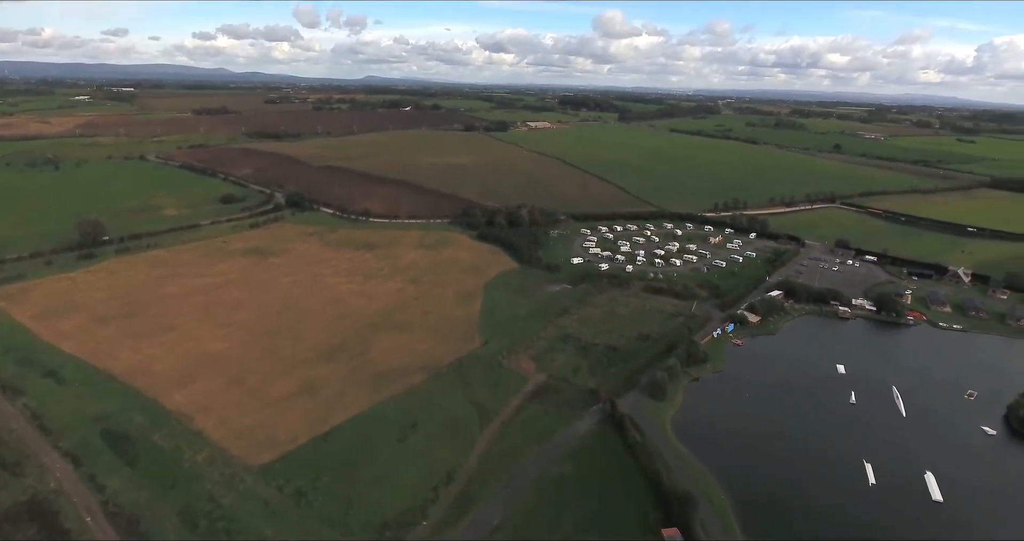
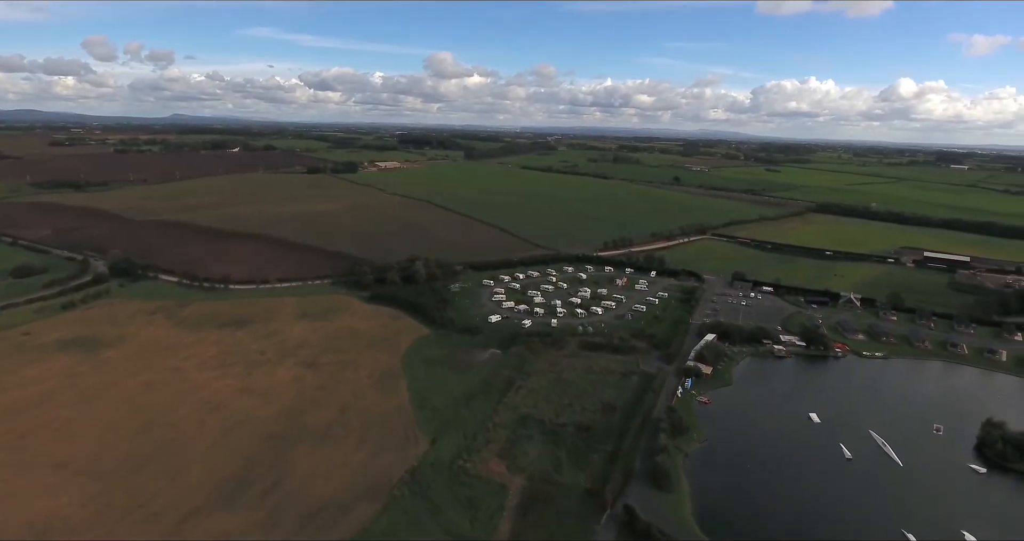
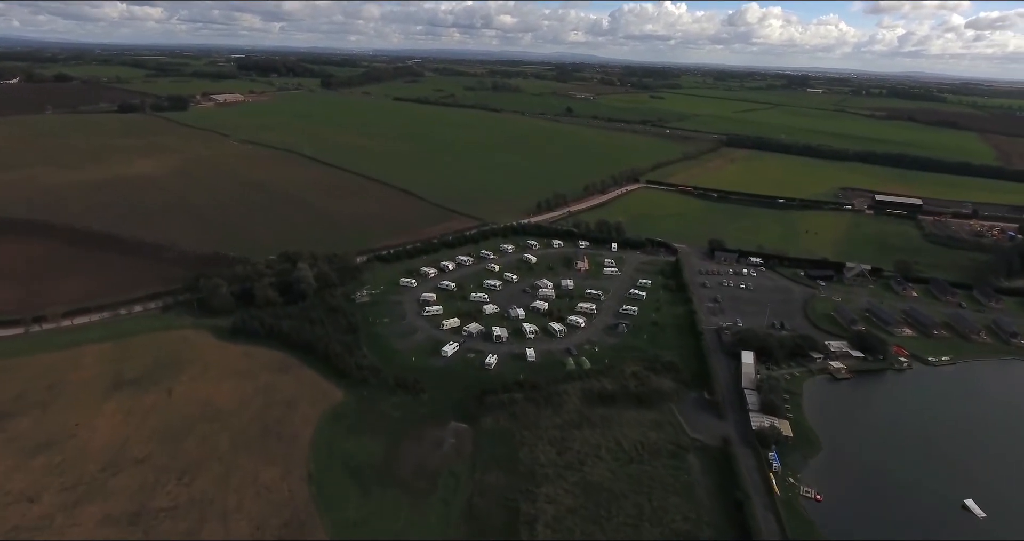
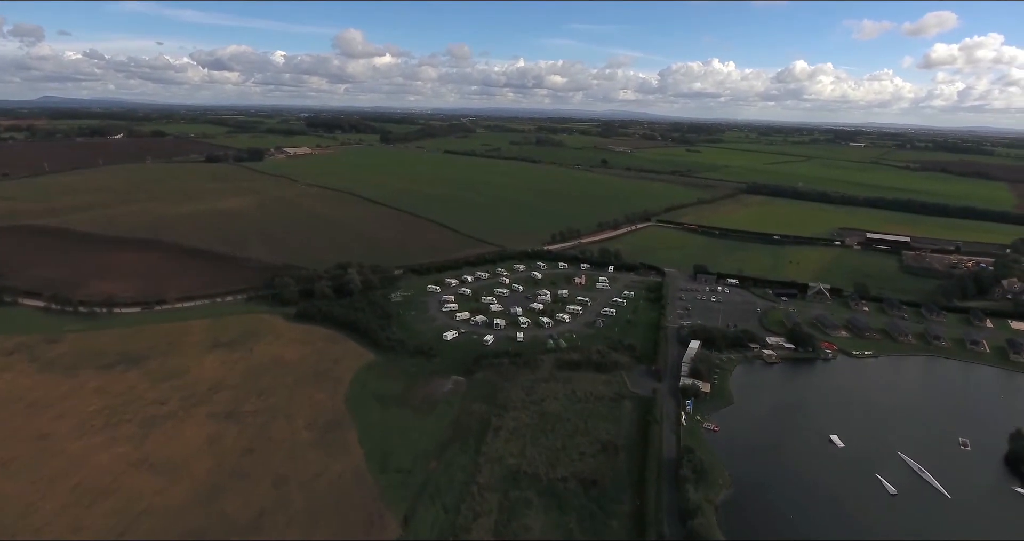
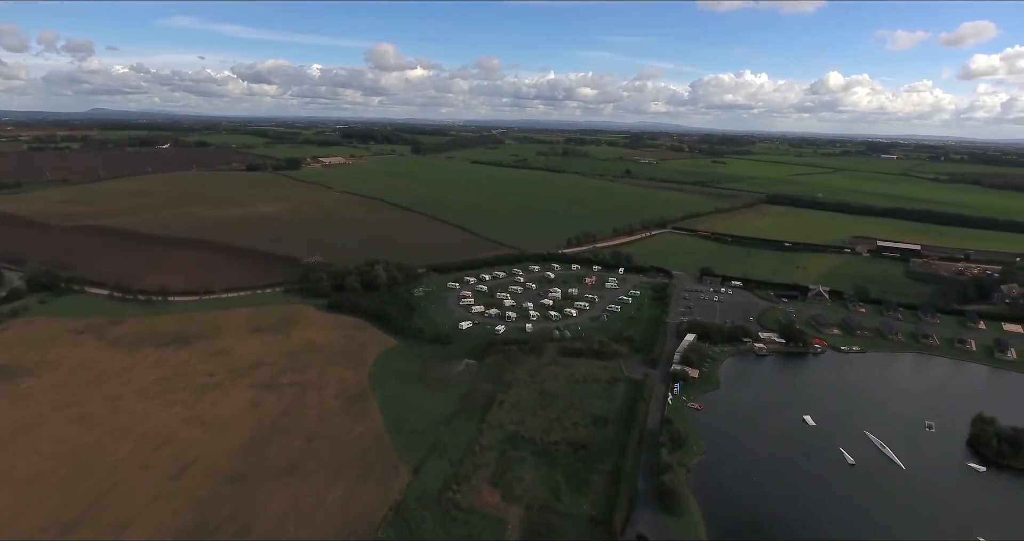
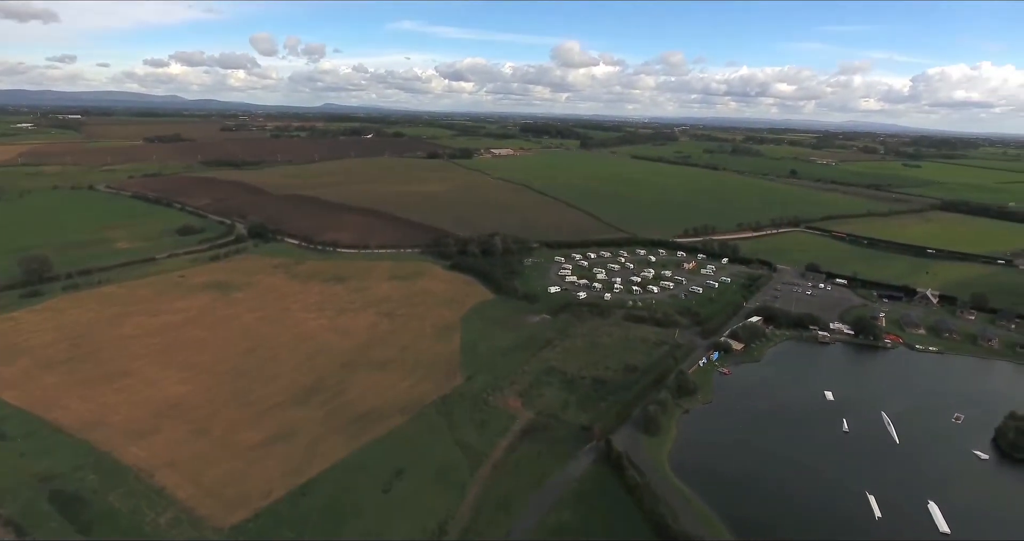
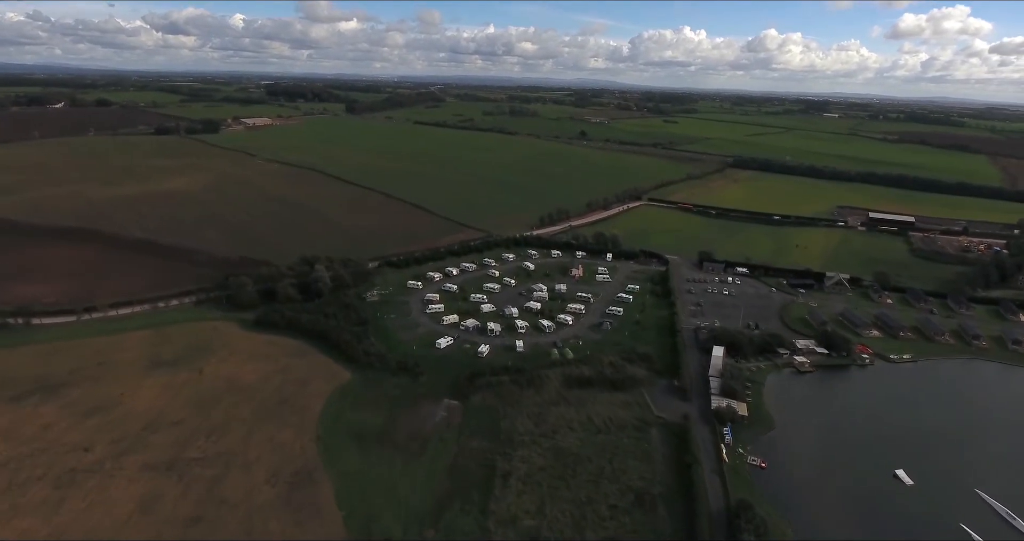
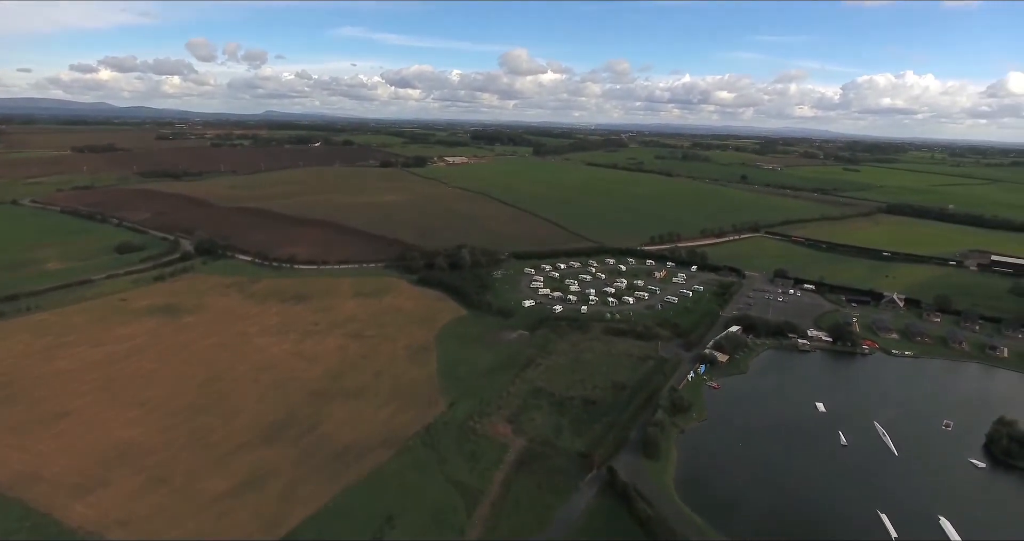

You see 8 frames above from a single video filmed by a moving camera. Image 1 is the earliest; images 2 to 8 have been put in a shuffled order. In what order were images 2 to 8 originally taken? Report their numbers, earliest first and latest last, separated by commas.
6, 8, 2, 5, 4, 7, 3
